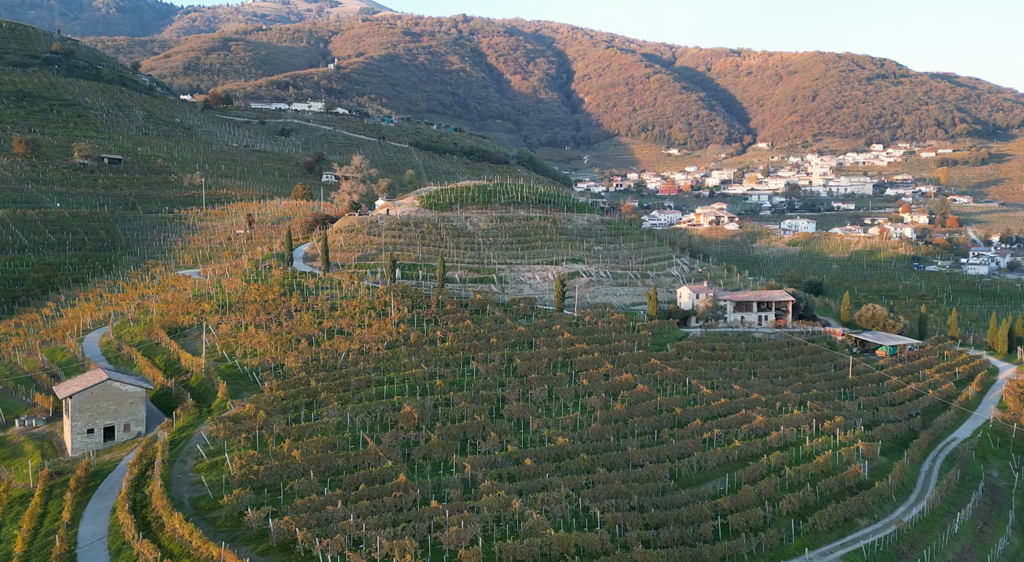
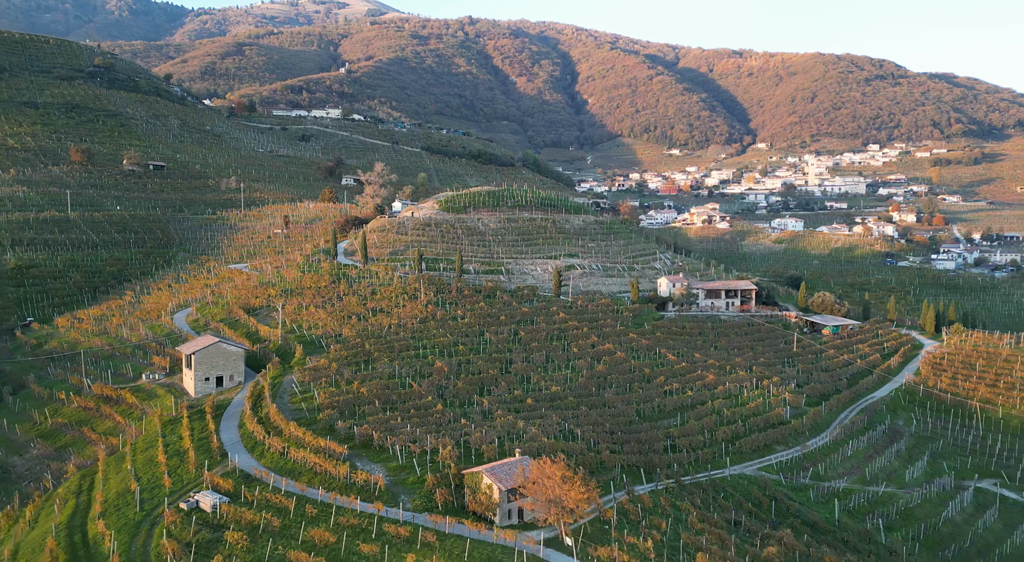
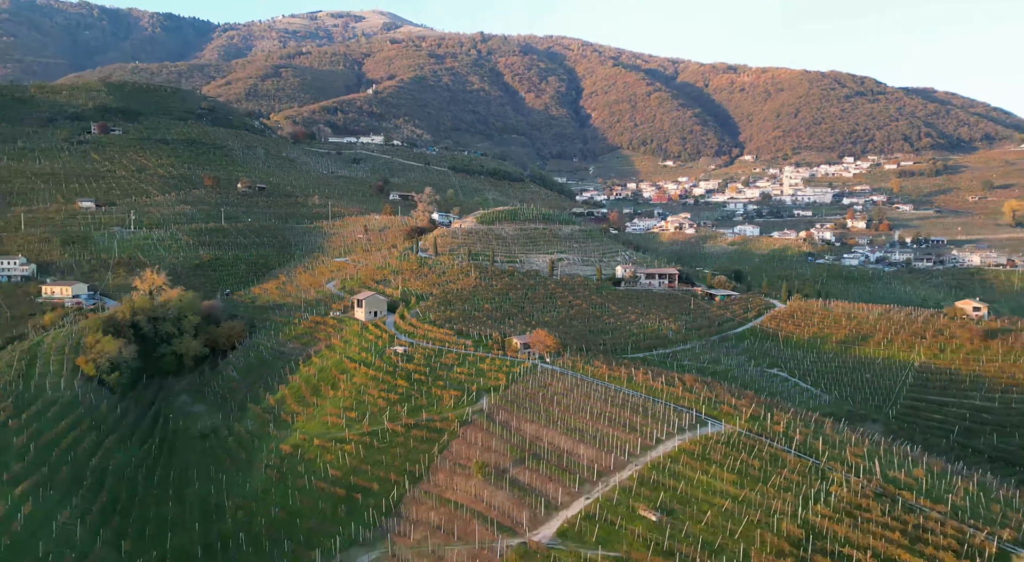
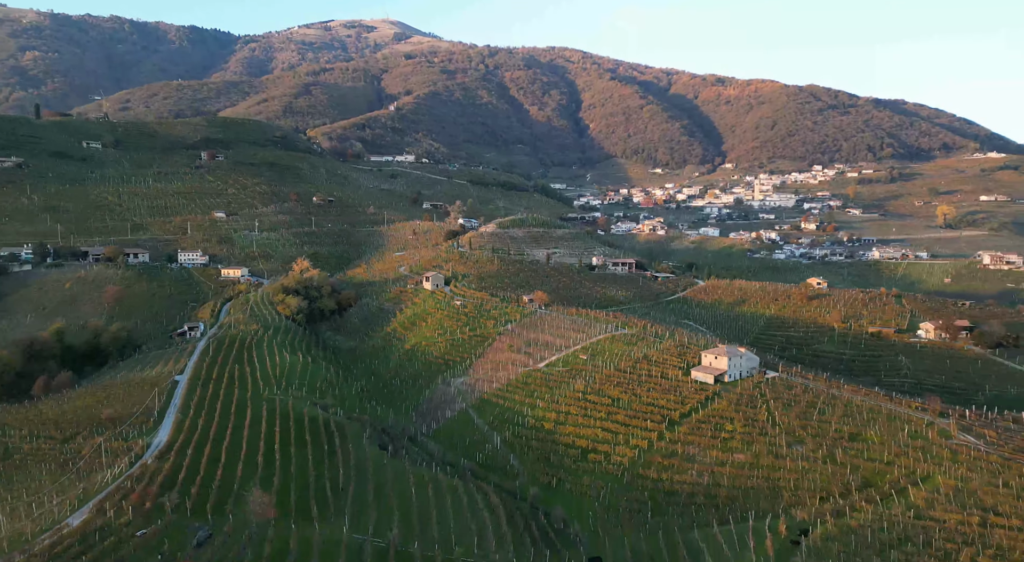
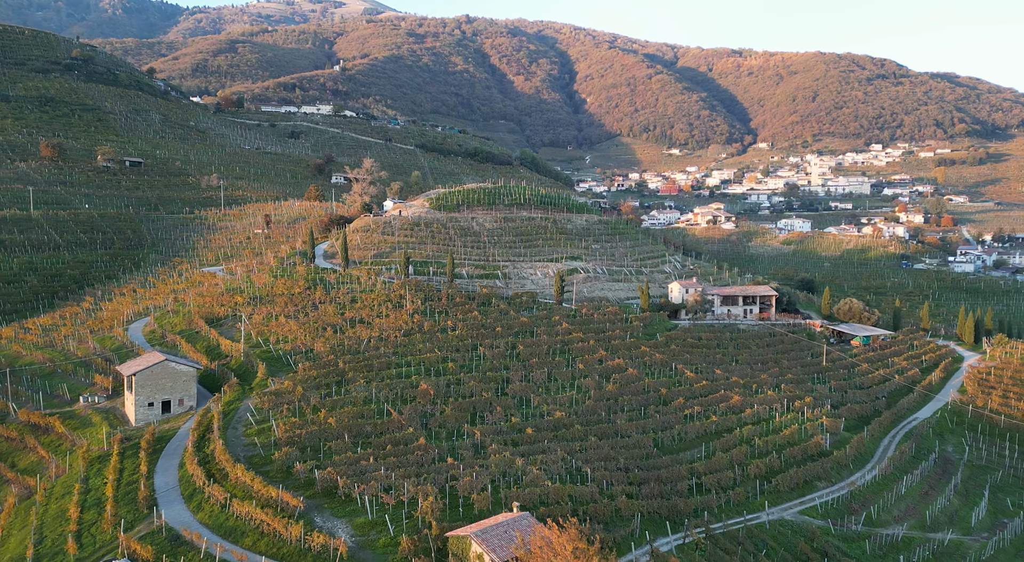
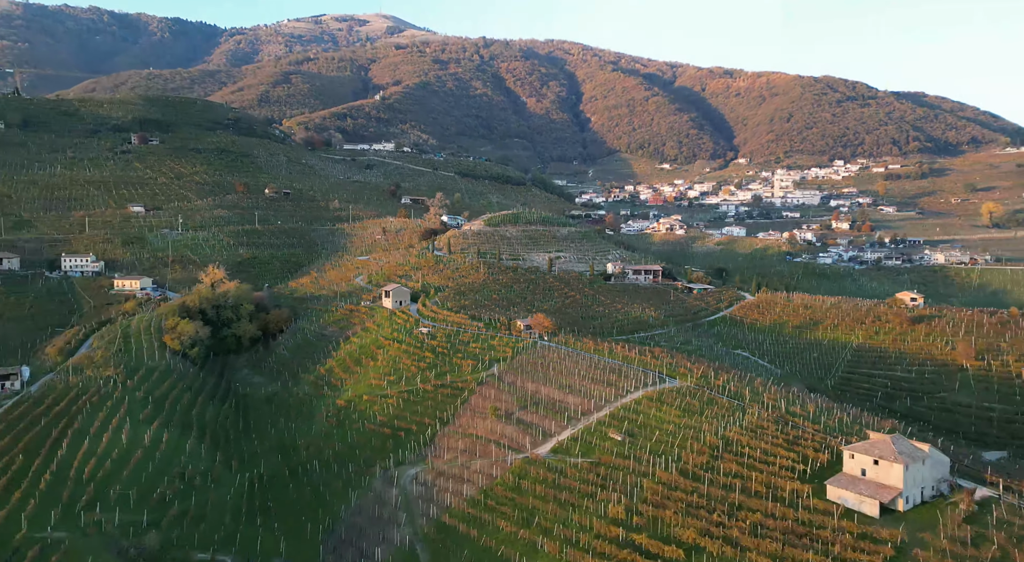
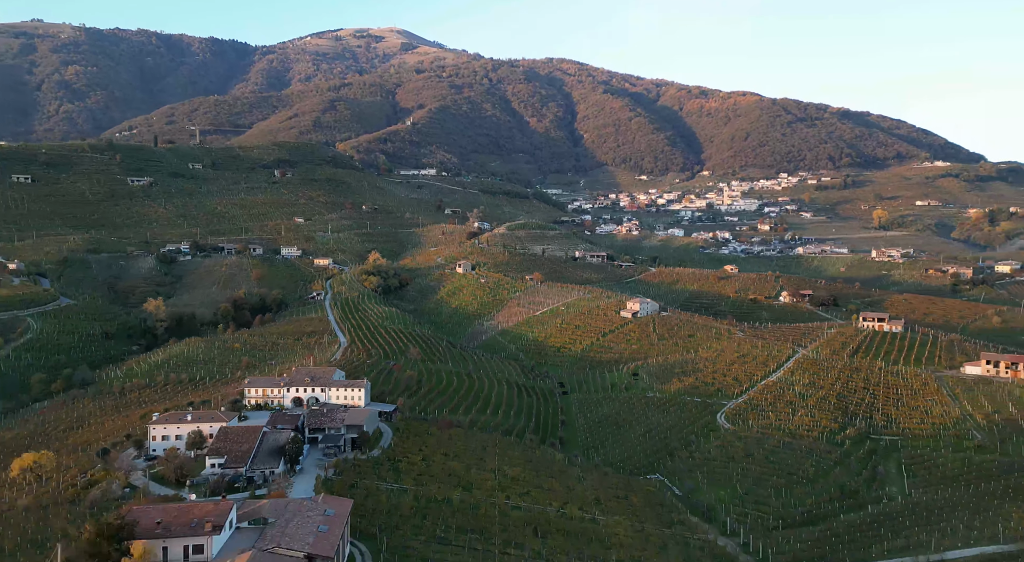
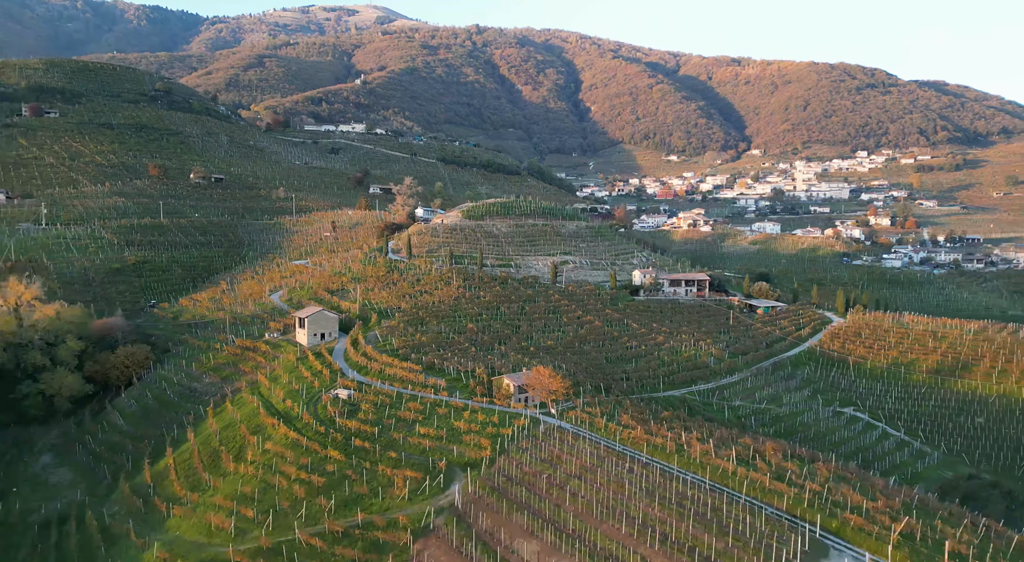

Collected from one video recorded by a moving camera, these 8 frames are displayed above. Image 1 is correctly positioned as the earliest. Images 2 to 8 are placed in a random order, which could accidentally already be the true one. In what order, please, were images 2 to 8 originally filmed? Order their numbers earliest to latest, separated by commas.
5, 2, 8, 3, 6, 4, 7
